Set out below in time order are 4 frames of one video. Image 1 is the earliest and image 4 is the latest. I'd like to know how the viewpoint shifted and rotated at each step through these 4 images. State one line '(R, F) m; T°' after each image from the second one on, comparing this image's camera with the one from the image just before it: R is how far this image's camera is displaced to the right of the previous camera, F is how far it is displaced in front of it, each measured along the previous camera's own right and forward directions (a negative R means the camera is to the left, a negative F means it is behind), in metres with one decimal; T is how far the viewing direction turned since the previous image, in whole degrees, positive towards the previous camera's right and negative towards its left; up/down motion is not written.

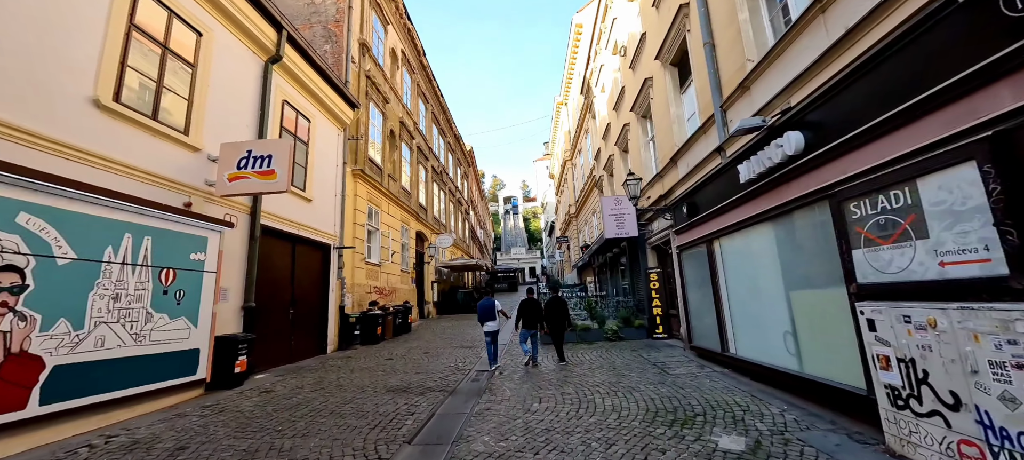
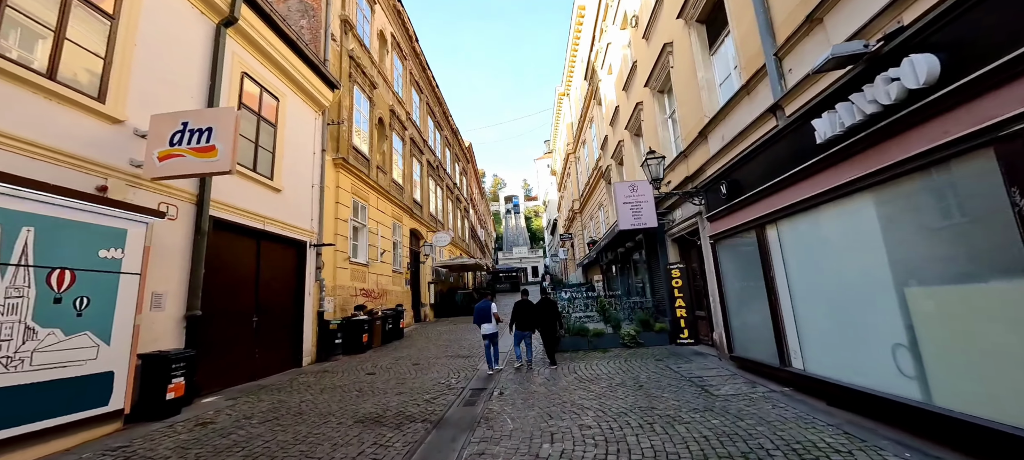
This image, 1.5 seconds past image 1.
(0.0, +1.3) m; 0°
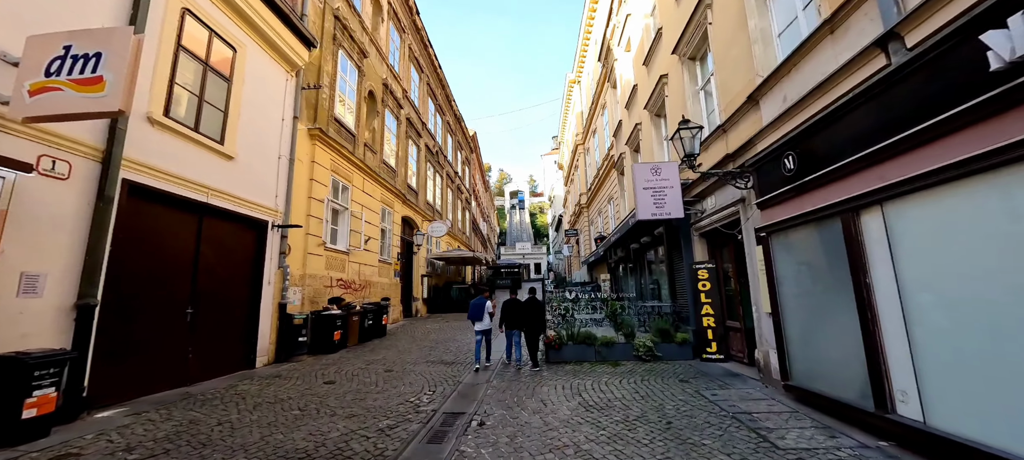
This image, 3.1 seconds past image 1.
(+0.2, +1.4) m; -1°
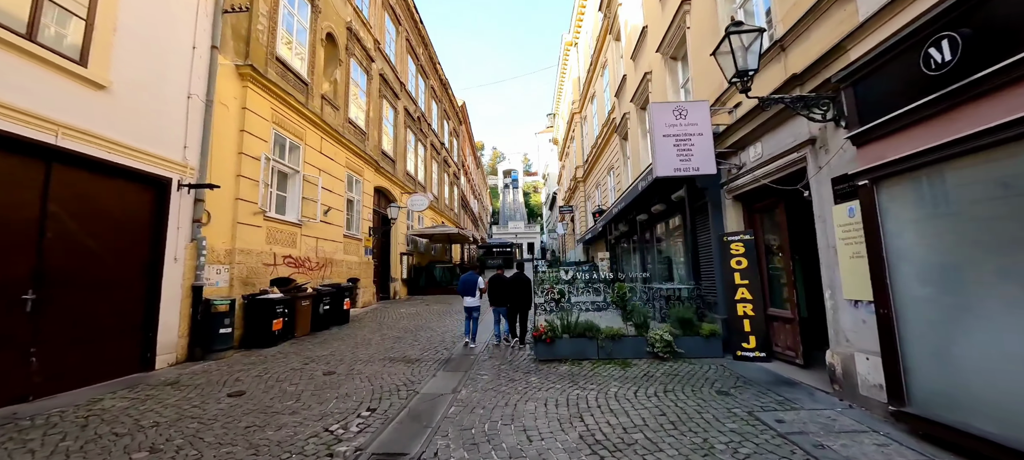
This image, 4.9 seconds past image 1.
(+0.2, +1.8) m; +1°
